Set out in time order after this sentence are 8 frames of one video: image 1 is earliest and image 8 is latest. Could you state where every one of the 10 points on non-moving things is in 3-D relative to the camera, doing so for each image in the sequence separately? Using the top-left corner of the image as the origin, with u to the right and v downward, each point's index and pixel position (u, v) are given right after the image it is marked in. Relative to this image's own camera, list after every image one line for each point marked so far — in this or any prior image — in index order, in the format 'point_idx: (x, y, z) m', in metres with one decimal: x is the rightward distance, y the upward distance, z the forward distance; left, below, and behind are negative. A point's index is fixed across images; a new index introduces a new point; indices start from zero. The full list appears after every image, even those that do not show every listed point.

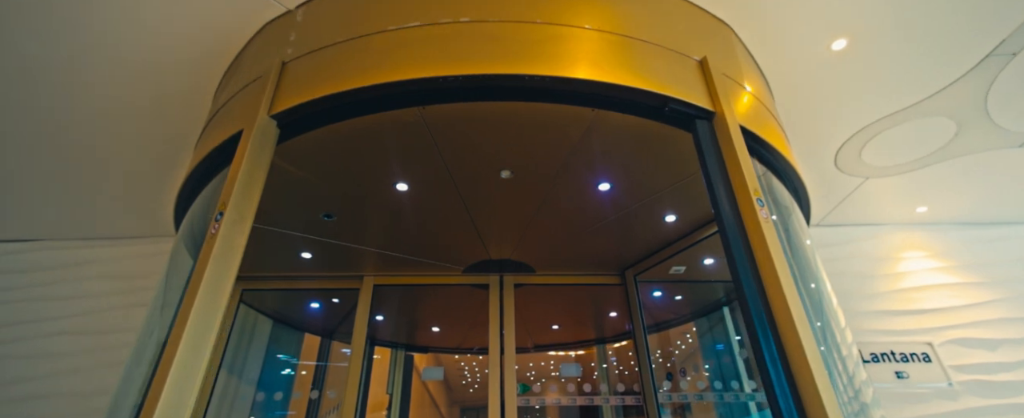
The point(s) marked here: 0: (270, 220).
0: (-1.8, -0.1, +3.4) m
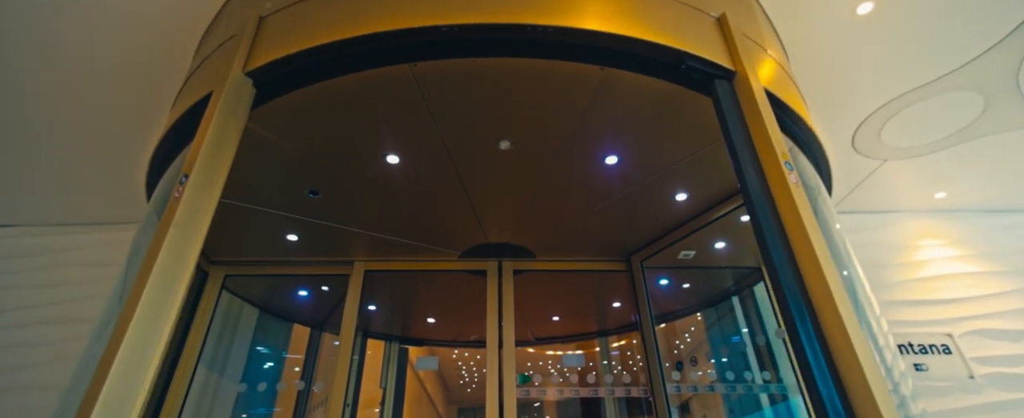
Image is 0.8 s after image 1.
0: (-1.8, +0.1, +3.2) m
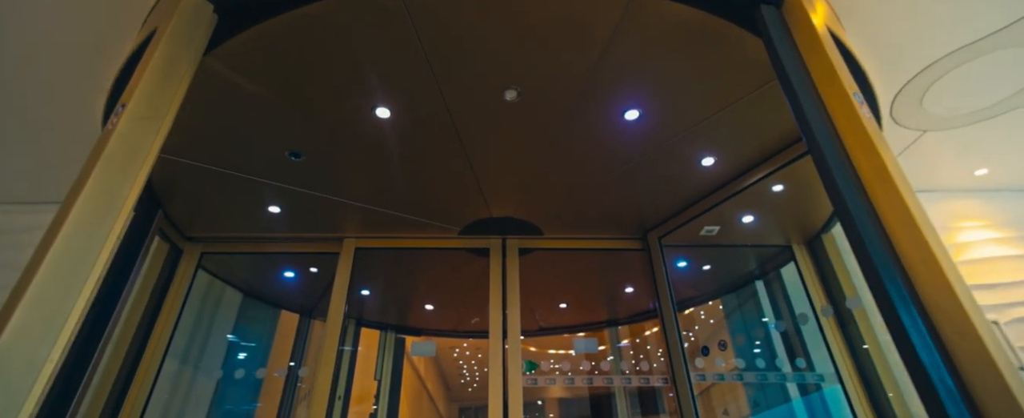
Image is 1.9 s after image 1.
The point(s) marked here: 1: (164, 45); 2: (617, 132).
0: (-1.7, +0.3, +2.9) m
1: (-1.2, +0.6, +1.7) m
2: (+0.6, +0.4, +2.7) m
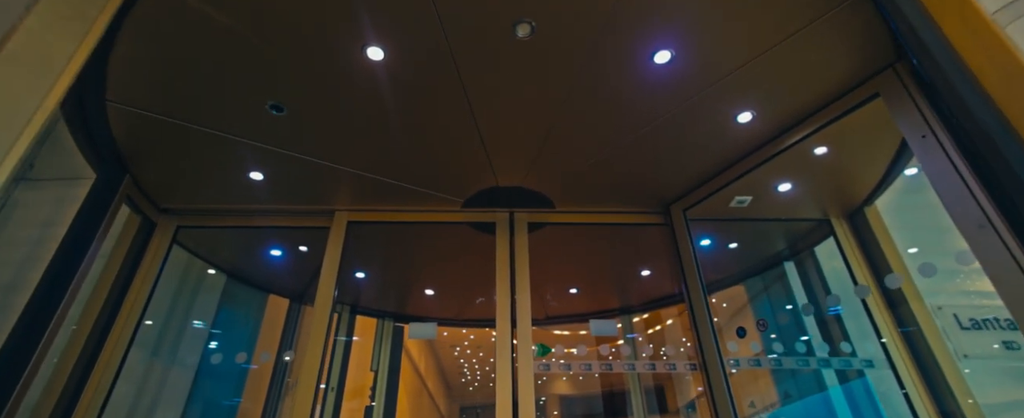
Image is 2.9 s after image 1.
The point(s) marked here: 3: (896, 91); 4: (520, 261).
0: (-1.7, +0.5, +2.5) m
1: (-1.2, +0.8, +1.4) m
2: (+0.7, +0.7, +2.4) m
3: (+1.8, +0.5, +2.2) m
4: (+0.1, -0.4, +3.4) m
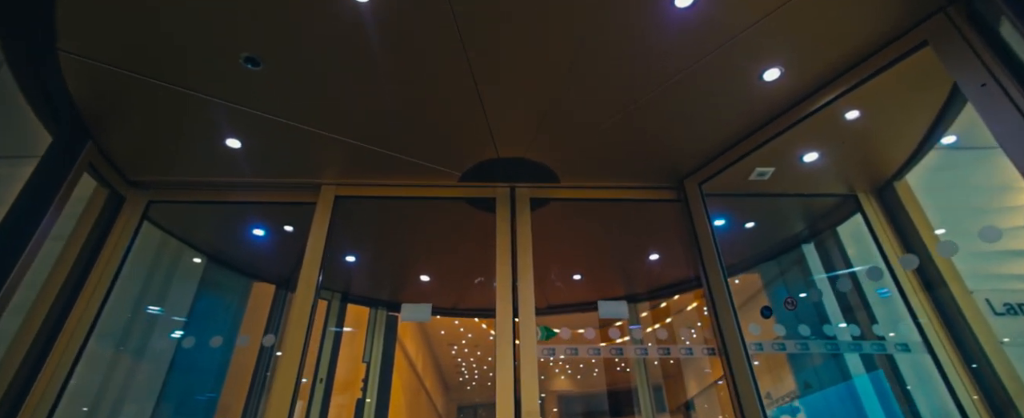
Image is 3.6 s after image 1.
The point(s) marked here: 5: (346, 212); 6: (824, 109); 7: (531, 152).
0: (-1.6, +0.7, +2.2) m
1: (-1.2, +1.0, +1.1) m
2: (+0.7, +0.8, +2.2) m
3: (+1.8, +0.7, +2.0) m
4: (+0.1, -0.2, +3.2) m
5: (-1.2, 0.0, +3.3) m
6: (+1.6, +0.5, +2.5) m
7: (+0.1, +0.4, +2.9) m
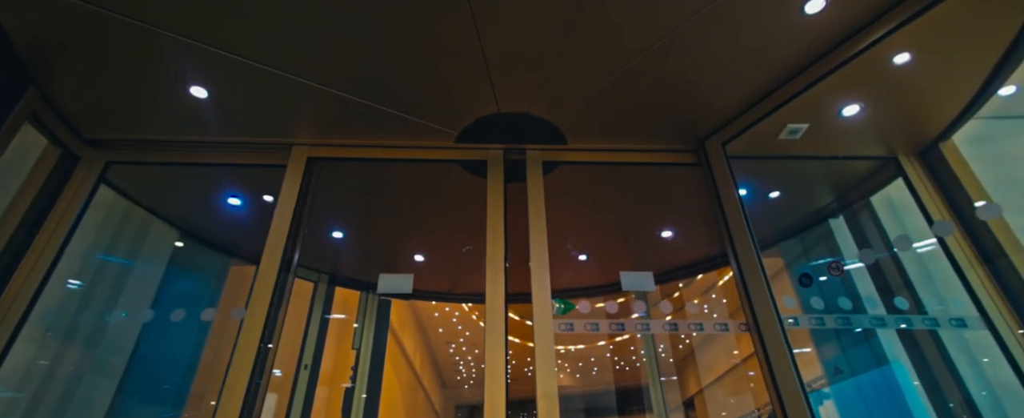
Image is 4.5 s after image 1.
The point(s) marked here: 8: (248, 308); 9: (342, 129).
0: (-1.6, +0.9, +1.9) m
1: (-1.2, +1.2, +0.8) m
2: (+0.7, +1.0, +1.8) m
3: (+1.8, +0.9, +1.7) m
4: (+0.1, 0.0, +2.9) m
5: (-1.2, +0.2, +3.0) m
6: (+1.6, +0.7, +2.2) m
7: (+0.1, +0.6, +2.6) m
8: (-1.3, -0.5, +2.6) m
9: (-1.0, +0.5, +2.8) m
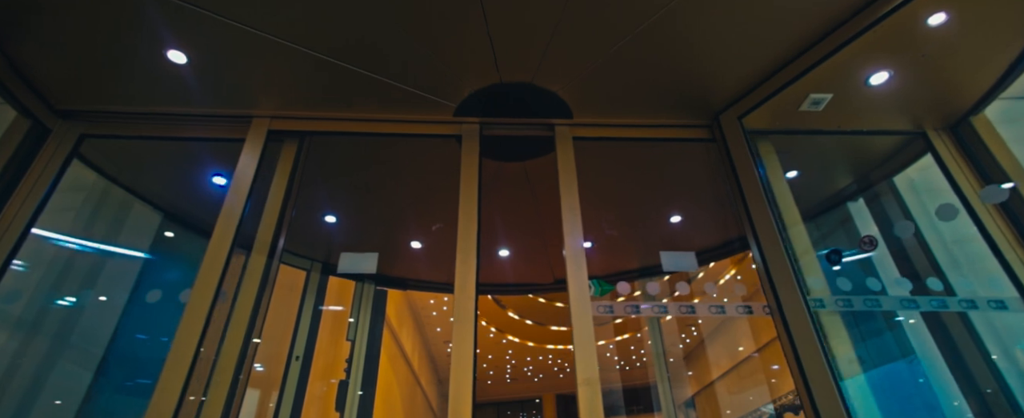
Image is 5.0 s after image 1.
0: (-1.6, +1.0, +1.8) m
1: (-1.1, +1.3, +0.6) m
2: (+0.7, +1.1, +1.7) m
3: (+1.8, +1.0, +1.5) m
4: (+0.1, +0.1, +2.7) m
5: (-1.1, +0.3, +2.9) m
6: (+1.7, +0.8, +2.0) m
7: (+0.1, +0.7, +2.5) m
8: (-1.3, -0.4, +2.5) m
9: (-1.0, +0.6, +2.6) m
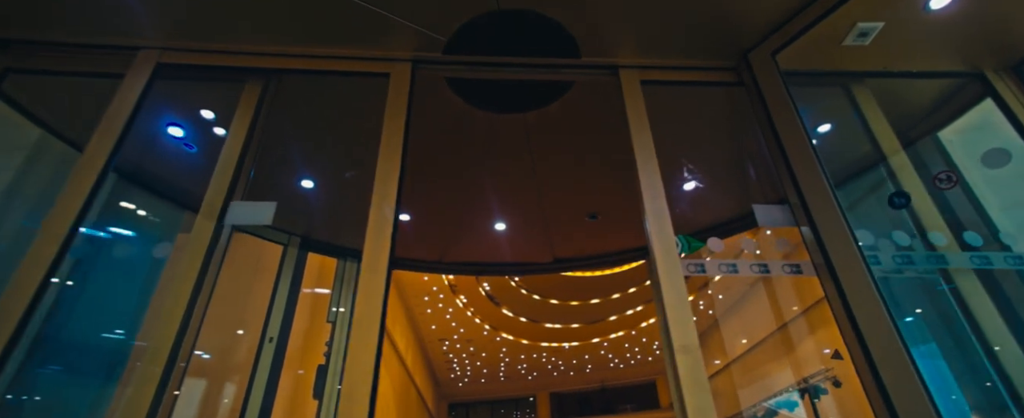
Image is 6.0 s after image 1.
0: (-1.6, +1.2, +1.4) m
1: (-1.1, +1.5, +0.3) m
2: (+0.7, +1.4, +1.3) m
3: (+1.8, +1.3, +1.2) m
4: (+0.1, +0.4, +2.4) m
5: (-1.2, +0.5, +2.5) m
6: (+1.7, +1.1, +1.7) m
7: (+0.1, +0.9, +2.1) m
8: (-1.3, -0.1, +2.1) m
9: (-1.0, +0.8, +2.3) m
